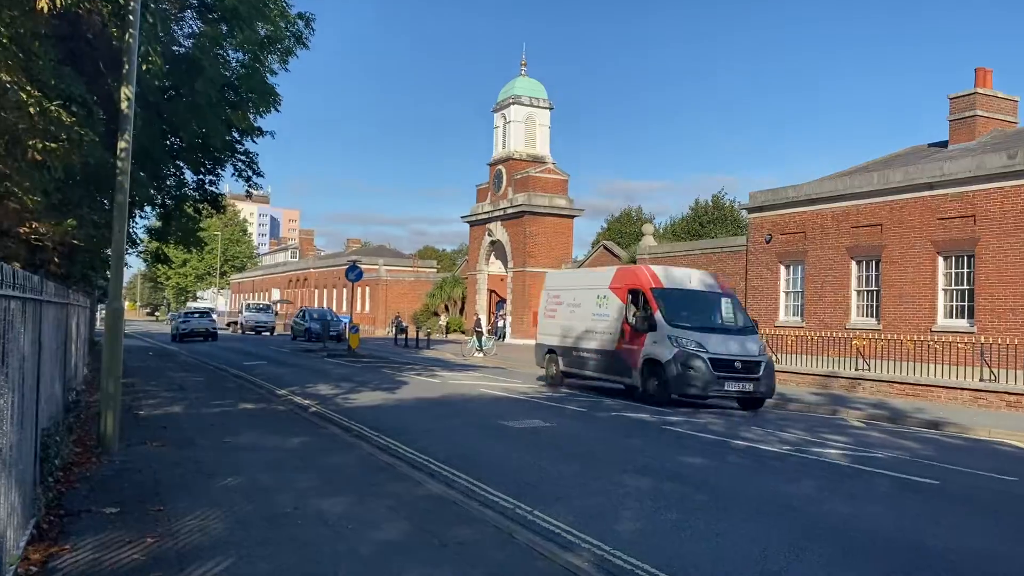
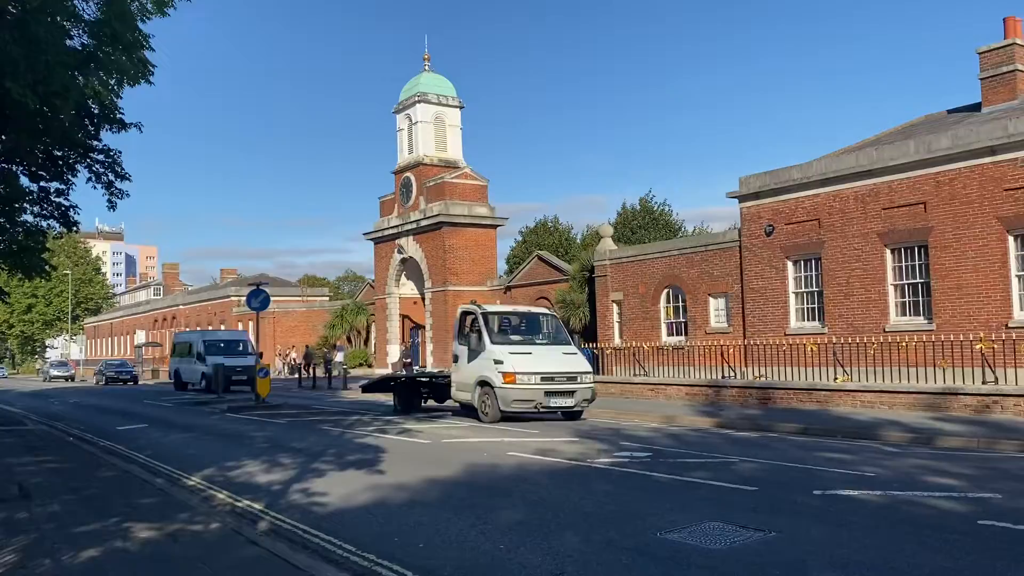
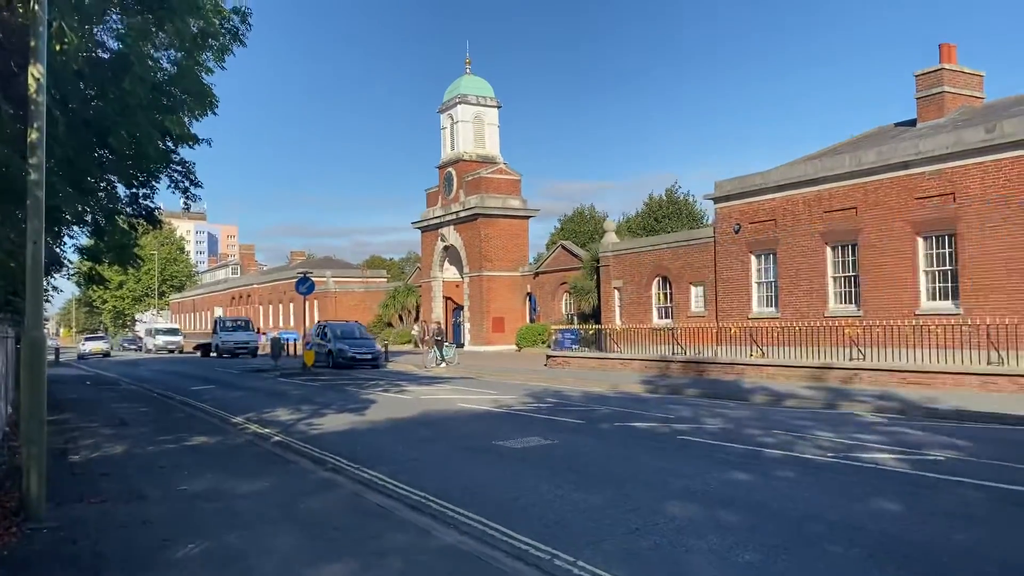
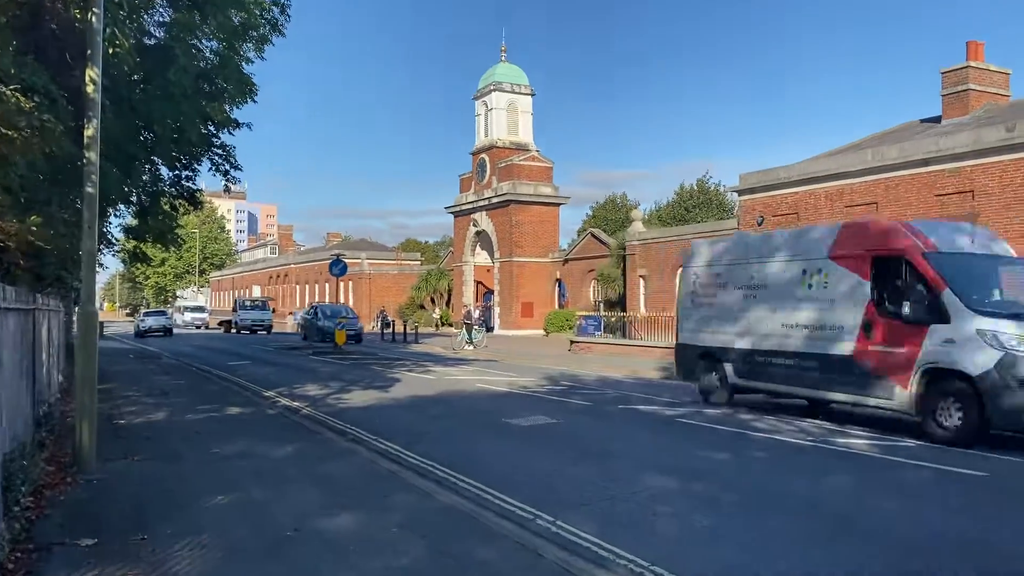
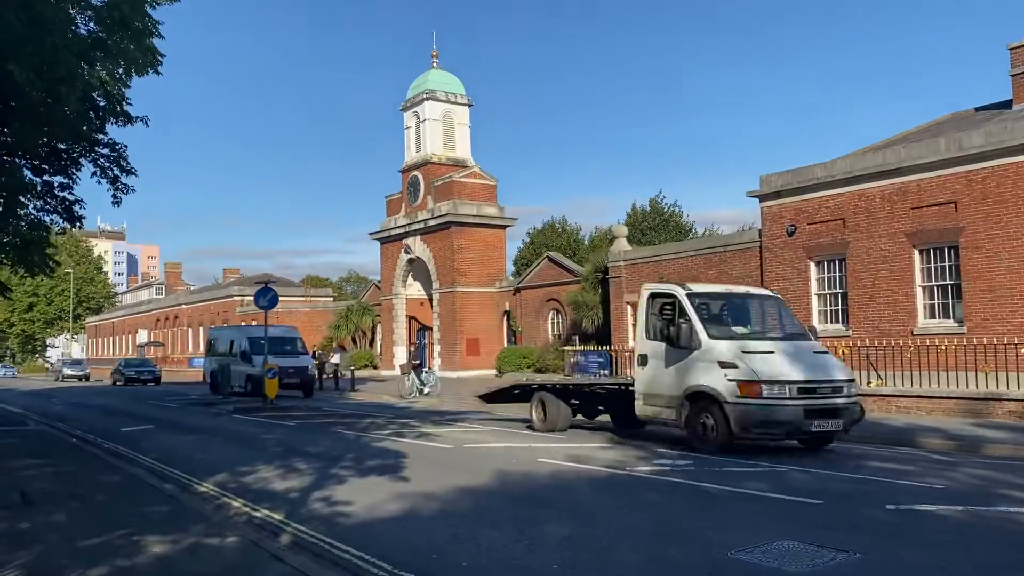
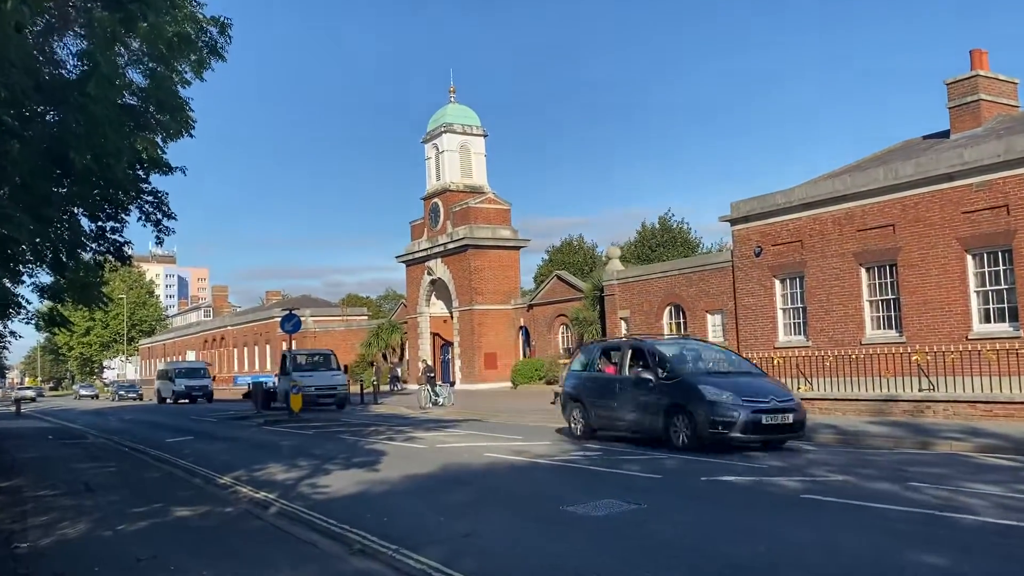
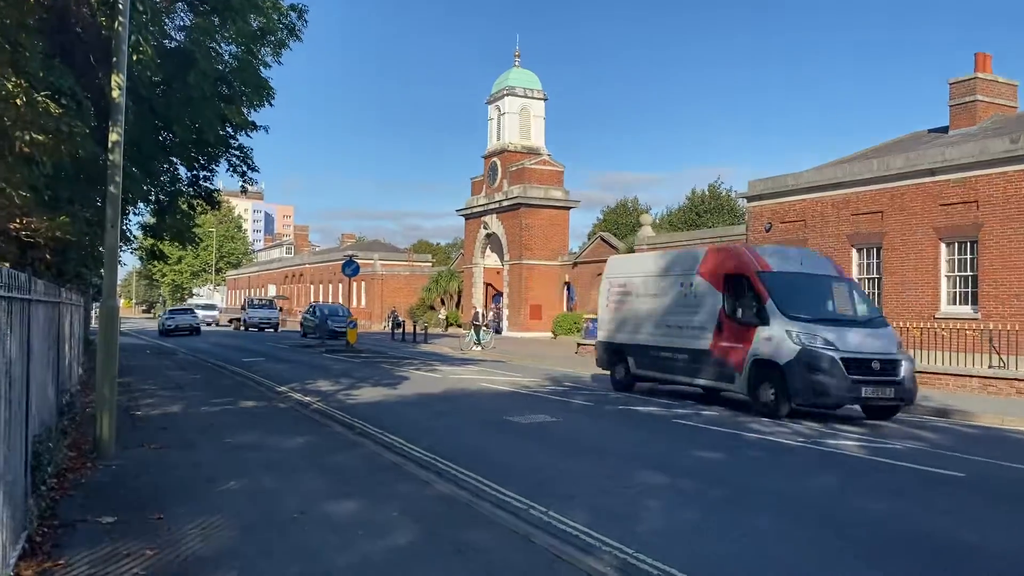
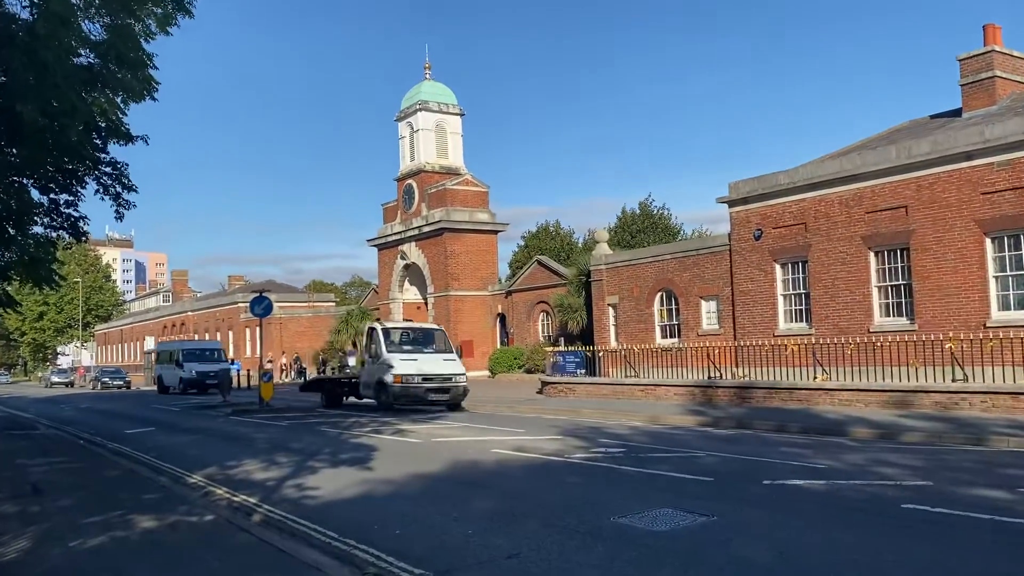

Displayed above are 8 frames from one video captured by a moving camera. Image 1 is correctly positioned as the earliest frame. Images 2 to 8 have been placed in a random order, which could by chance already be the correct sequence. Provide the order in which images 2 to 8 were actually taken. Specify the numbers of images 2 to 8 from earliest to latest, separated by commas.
7, 4, 3, 6, 8, 2, 5
